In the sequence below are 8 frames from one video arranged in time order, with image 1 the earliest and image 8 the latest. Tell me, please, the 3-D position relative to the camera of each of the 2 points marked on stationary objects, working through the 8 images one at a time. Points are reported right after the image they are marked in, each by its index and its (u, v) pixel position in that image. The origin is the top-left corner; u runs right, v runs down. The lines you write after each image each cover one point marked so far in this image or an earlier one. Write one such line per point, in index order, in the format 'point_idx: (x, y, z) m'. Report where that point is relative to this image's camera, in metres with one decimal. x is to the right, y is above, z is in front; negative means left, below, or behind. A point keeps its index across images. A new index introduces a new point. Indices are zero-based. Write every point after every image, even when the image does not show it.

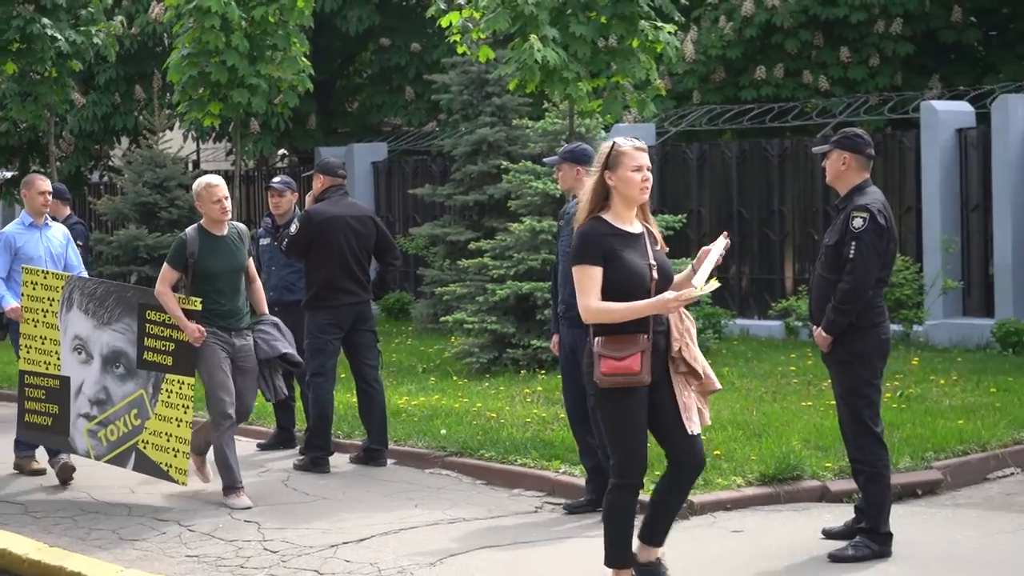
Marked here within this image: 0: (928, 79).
0: (+4.1, +1.9, +15.8) m
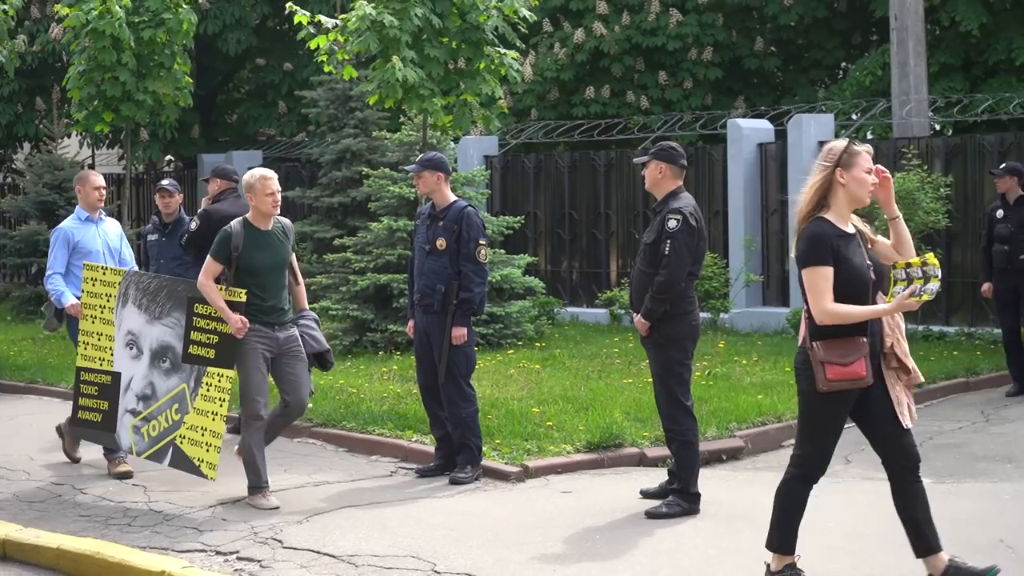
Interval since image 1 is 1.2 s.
0: (+2.5, +2.0, +17.5) m
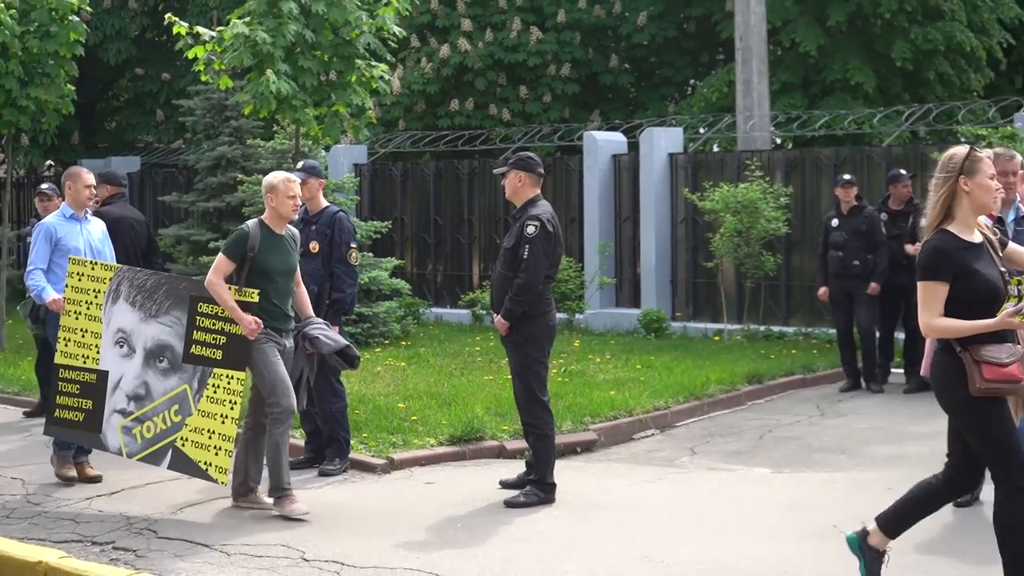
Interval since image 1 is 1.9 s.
0: (+0.9, +2.0, +18.2) m
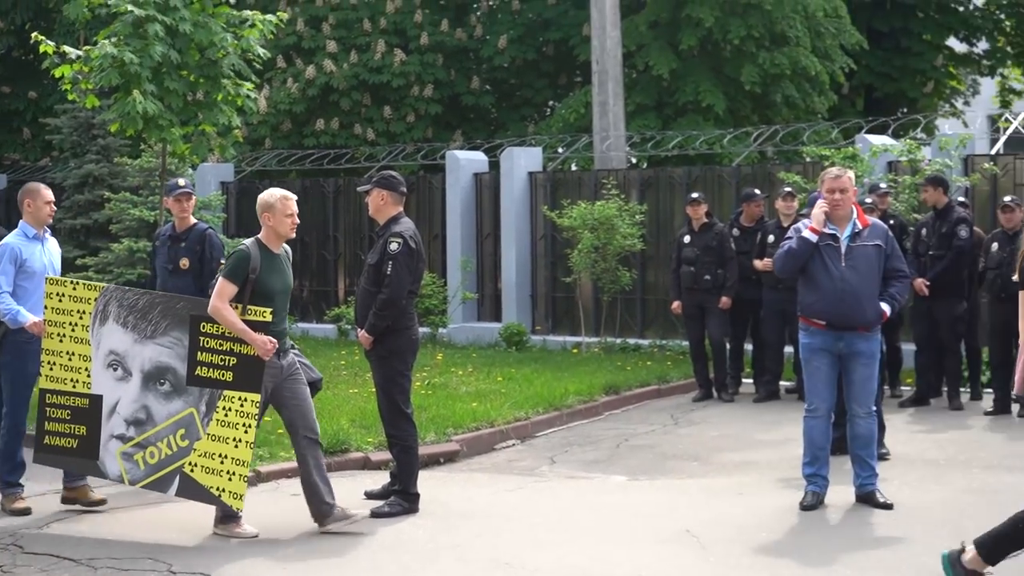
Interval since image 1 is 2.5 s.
0: (-0.7, +1.9, +18.6) m
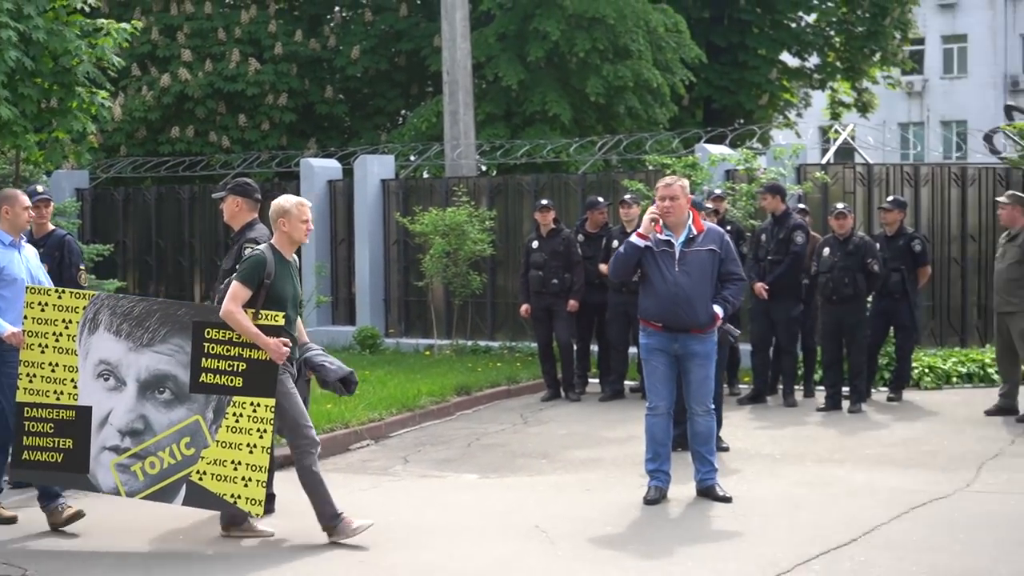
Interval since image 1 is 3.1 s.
0: (-2.5, +1.8, +18.9) m
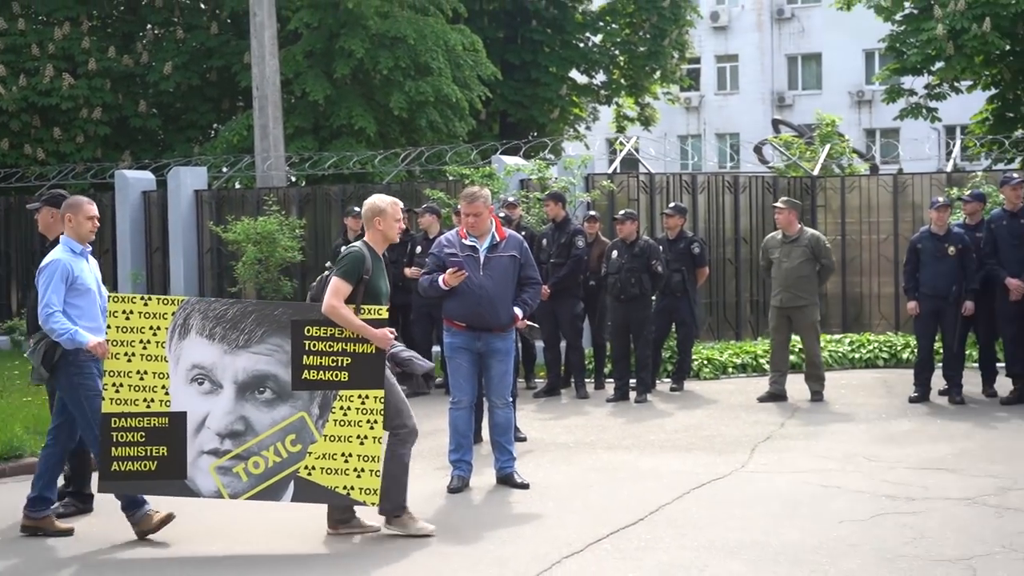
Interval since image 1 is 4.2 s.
0: (-5.0, +1.7, +19.2) m
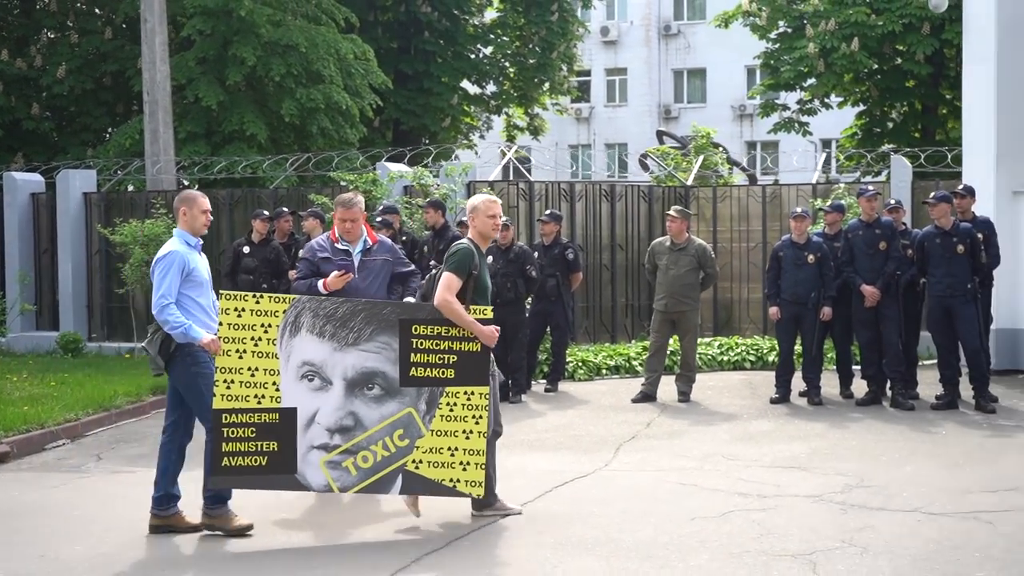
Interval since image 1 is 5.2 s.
0: (-6.2, +1.7, +19.5) m
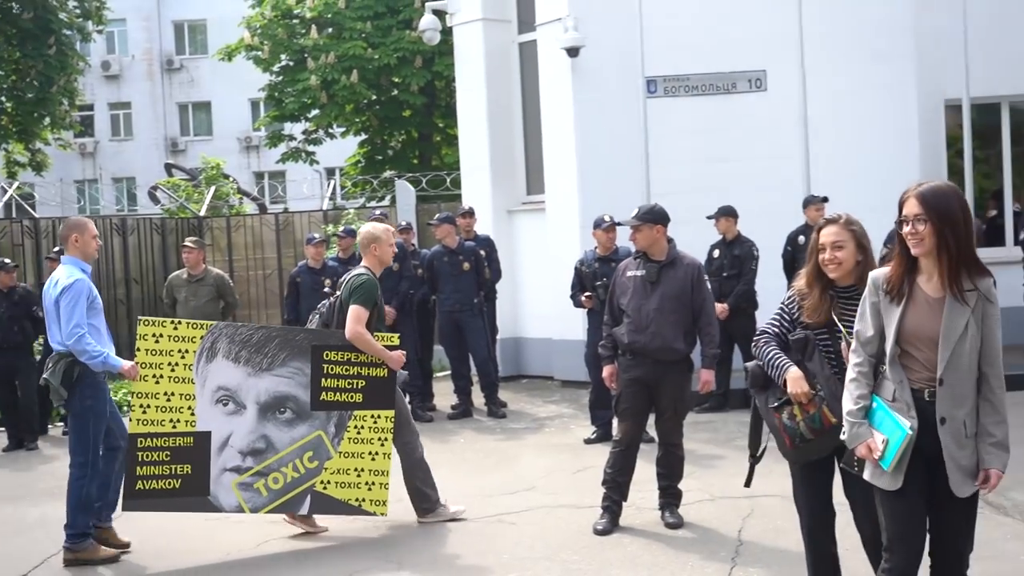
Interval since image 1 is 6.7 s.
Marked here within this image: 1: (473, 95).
0: (-11.9, +0.9, +16.8) m
1: (-0.4, +1.8, +14.7) m
